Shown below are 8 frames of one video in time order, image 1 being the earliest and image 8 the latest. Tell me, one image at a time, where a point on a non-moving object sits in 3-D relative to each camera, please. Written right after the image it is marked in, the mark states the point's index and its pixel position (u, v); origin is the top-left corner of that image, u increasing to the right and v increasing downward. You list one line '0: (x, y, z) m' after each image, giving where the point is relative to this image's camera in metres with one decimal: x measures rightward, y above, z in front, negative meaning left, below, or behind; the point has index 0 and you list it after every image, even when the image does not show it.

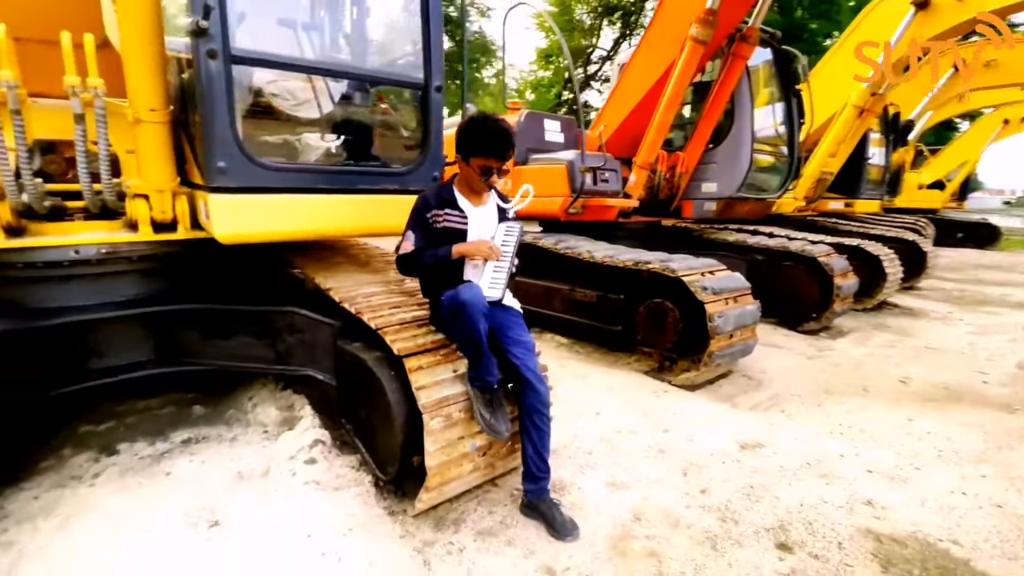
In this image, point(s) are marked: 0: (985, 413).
0: (+2.8, -0.8, +3.1) m
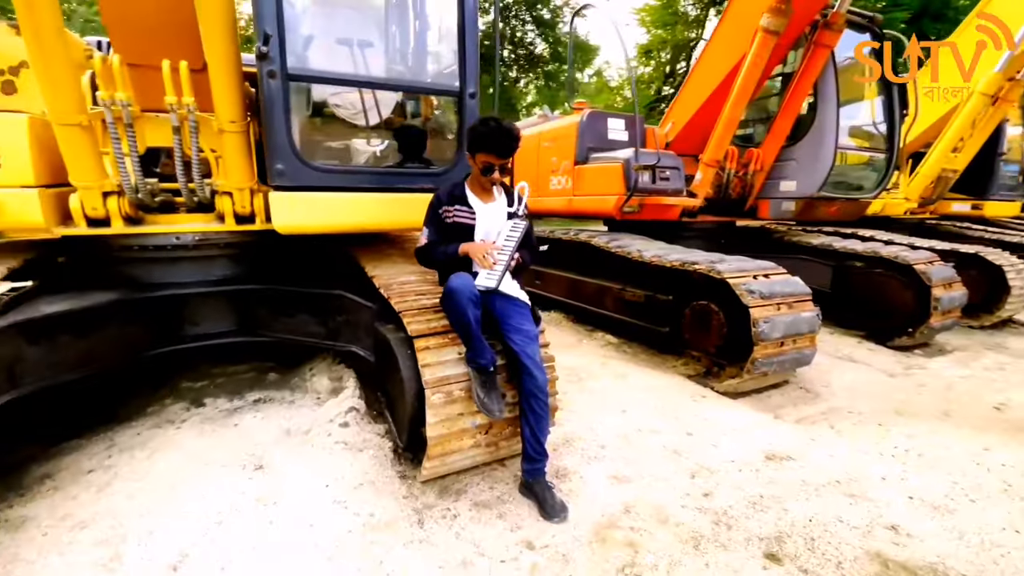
0: (+3.0, -0.9, +2.6) m
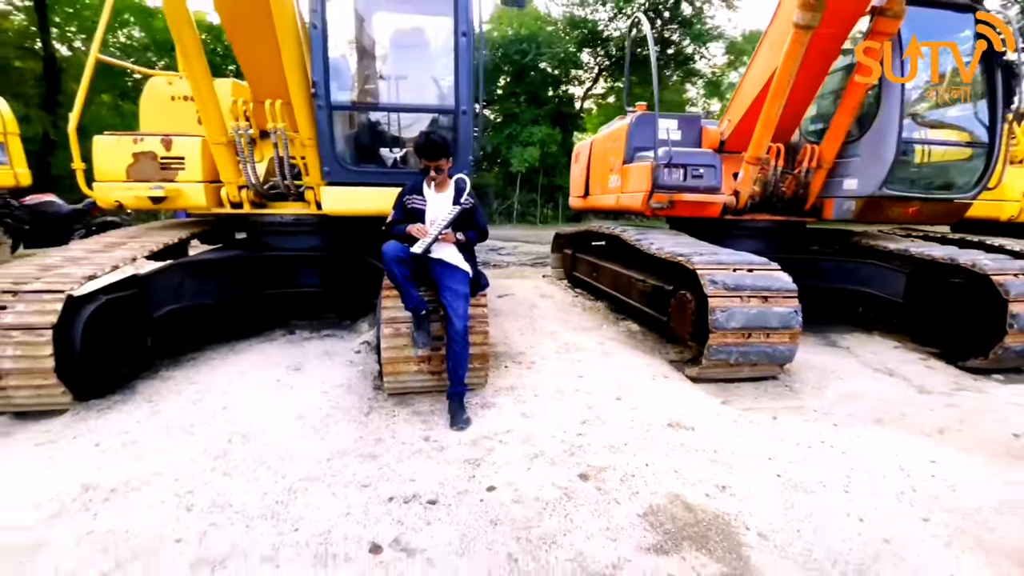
0: (+2.6, -0.9, +2.3) m
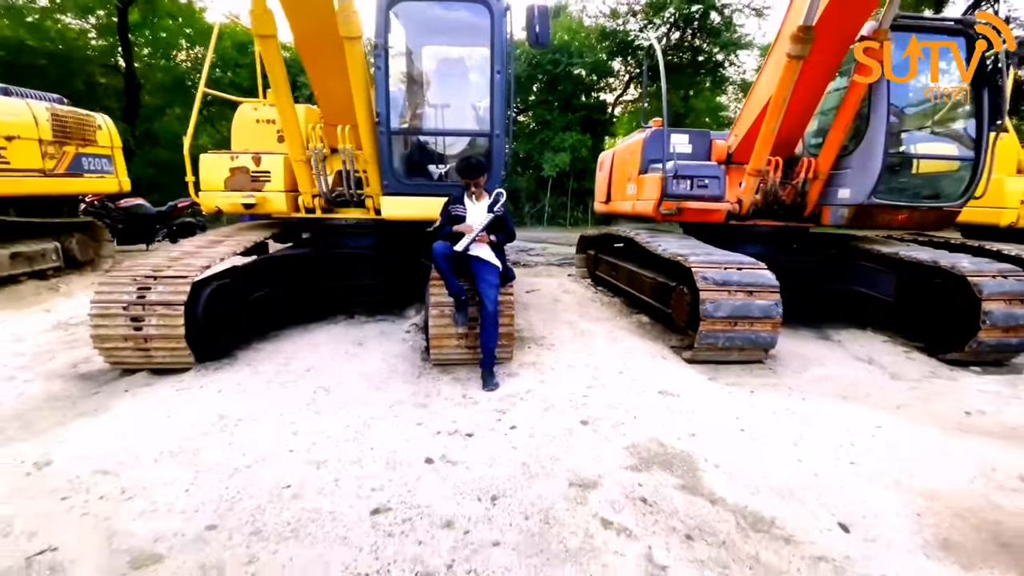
0: (+2.7, -0.9, +2.8) m
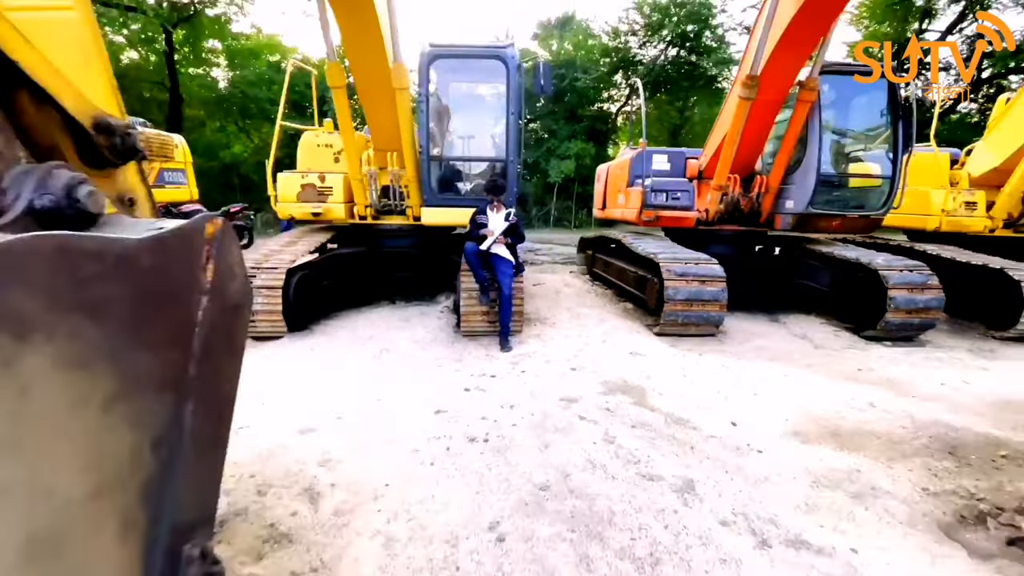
0: (+2.8, -0.8, +3.9) m
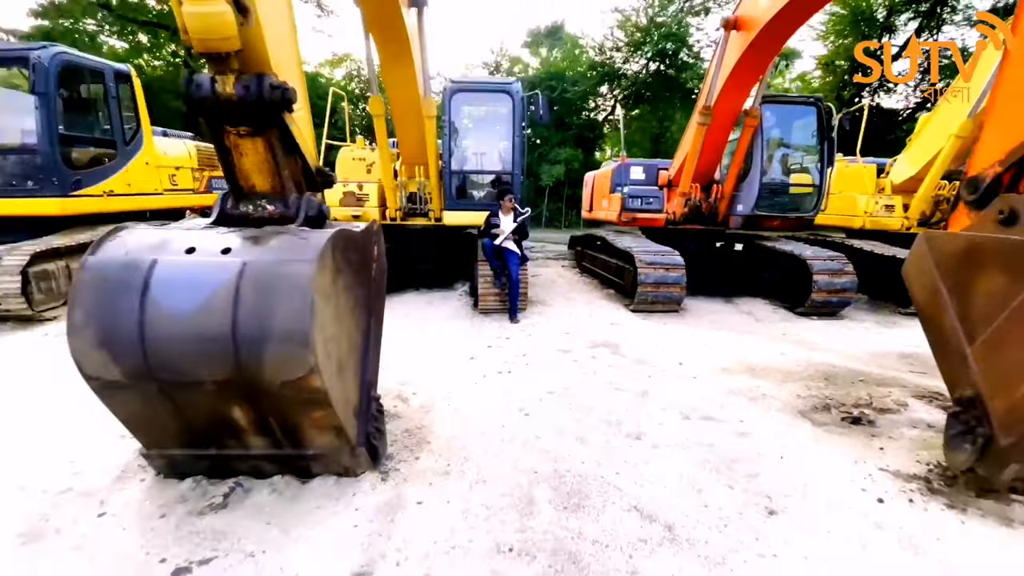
0: (+2.9, -0.6, +5.3) m
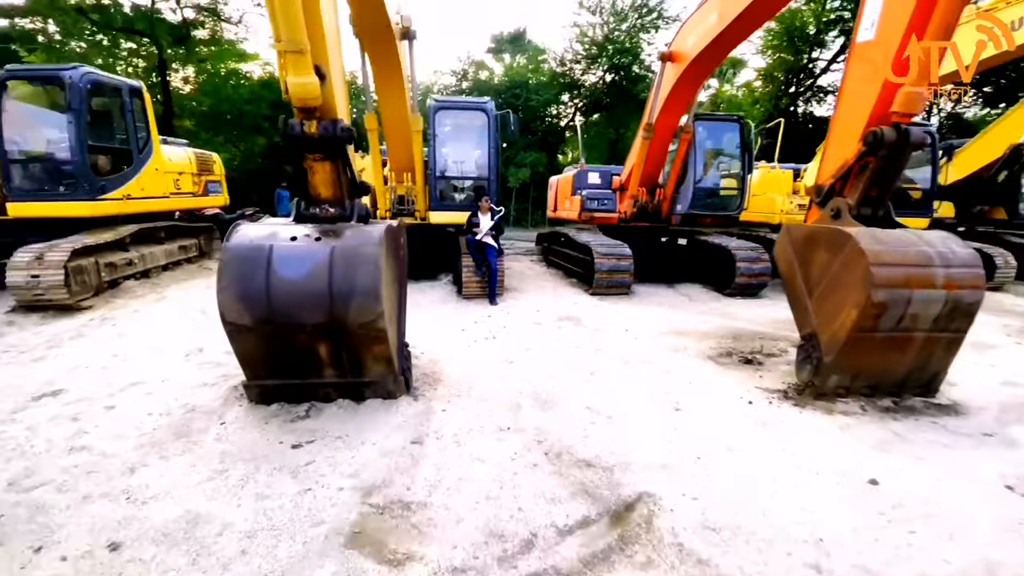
0: (+2.6, -0.4, +6.7) m
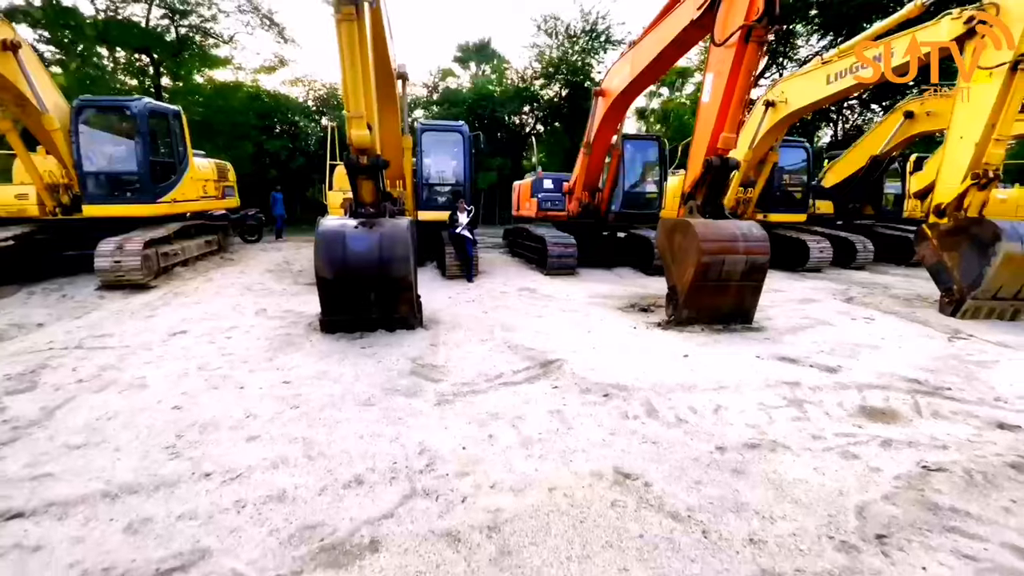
0: (+2.1, 0.0, +9.1) m
